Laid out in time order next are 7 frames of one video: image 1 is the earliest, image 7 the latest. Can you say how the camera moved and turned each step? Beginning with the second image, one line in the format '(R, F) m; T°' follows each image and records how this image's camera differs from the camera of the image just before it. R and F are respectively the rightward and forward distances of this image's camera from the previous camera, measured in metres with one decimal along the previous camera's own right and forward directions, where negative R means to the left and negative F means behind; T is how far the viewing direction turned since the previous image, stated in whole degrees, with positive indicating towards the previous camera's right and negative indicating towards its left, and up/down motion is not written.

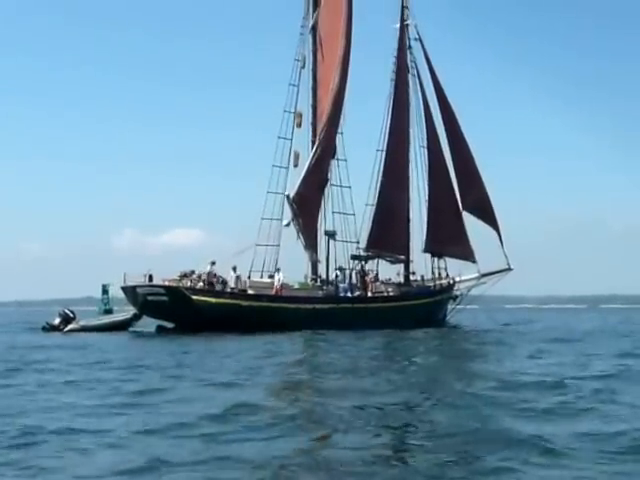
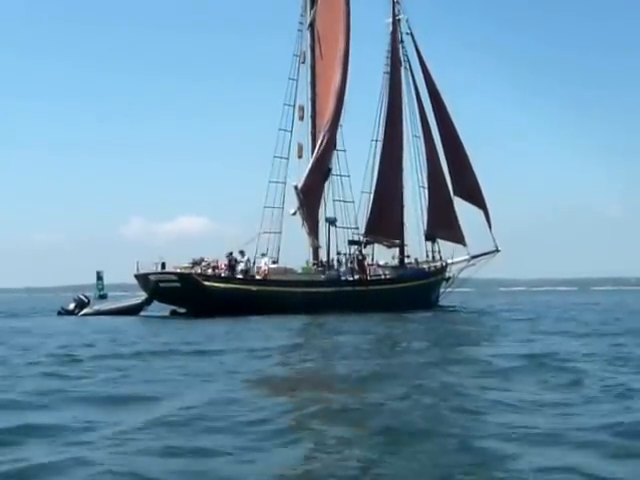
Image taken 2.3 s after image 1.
(-0.4, -1.0) m; +1°
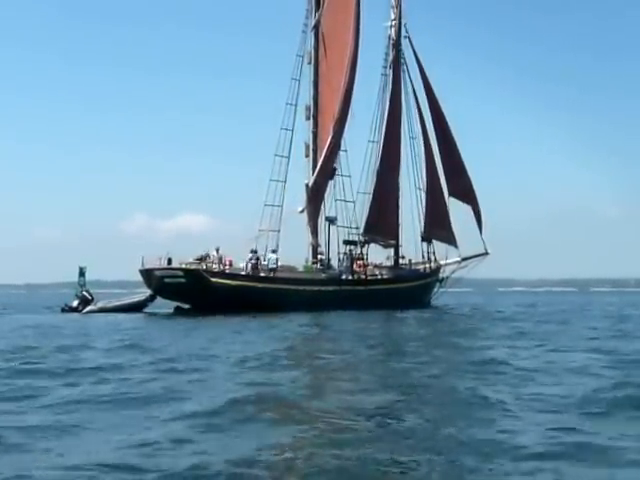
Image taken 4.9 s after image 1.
(-0.8, -0.3) m; +2°
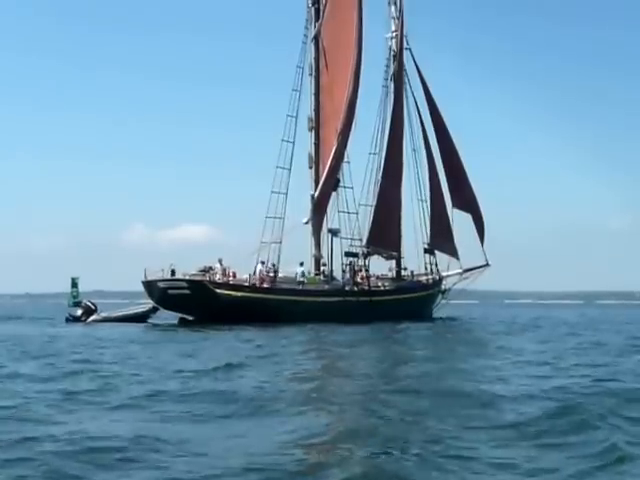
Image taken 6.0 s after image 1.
(-0.3, +0.1) m; +1°
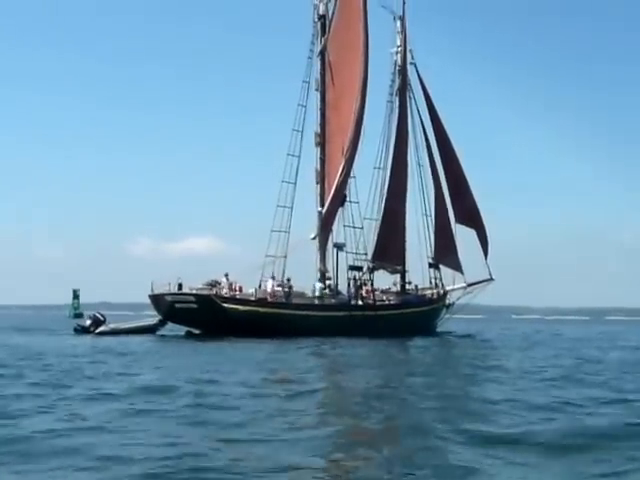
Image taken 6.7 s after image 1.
(-0.2, -0.1) m; 0°
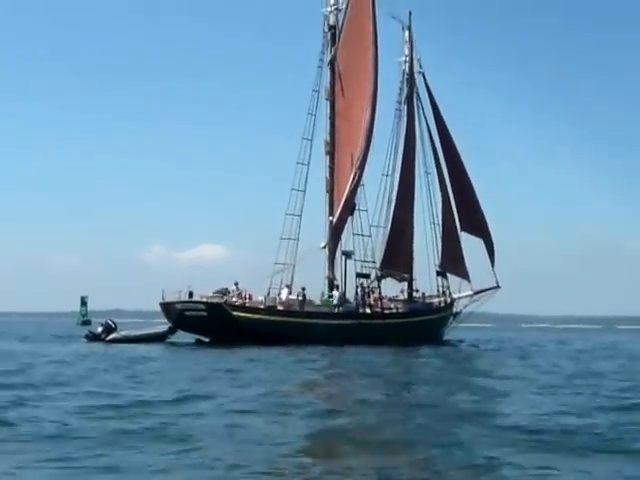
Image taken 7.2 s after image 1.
(-0.1, -0.2) m; 0°
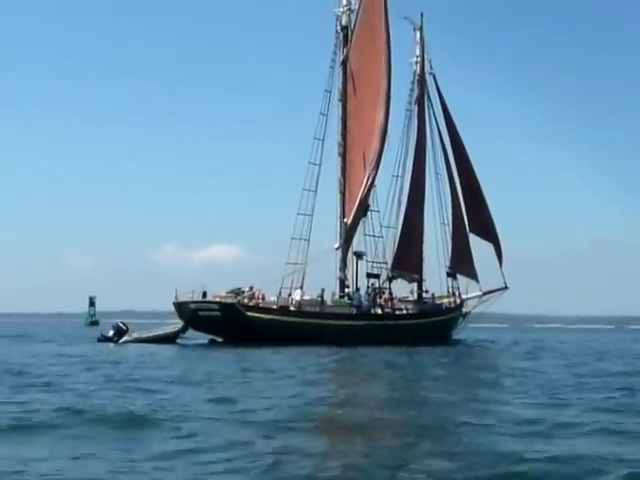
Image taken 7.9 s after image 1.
(-0.3, -0.1) m; 0°
